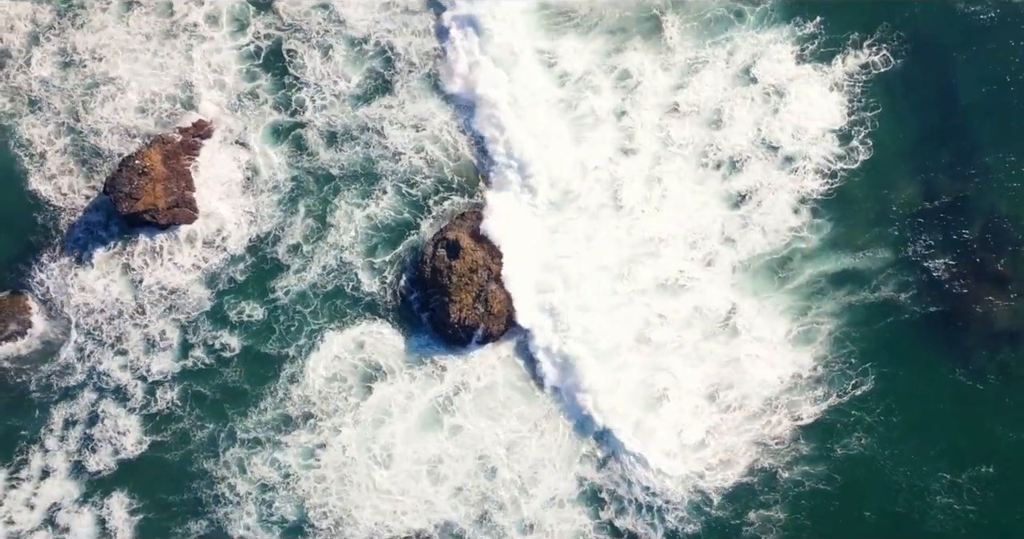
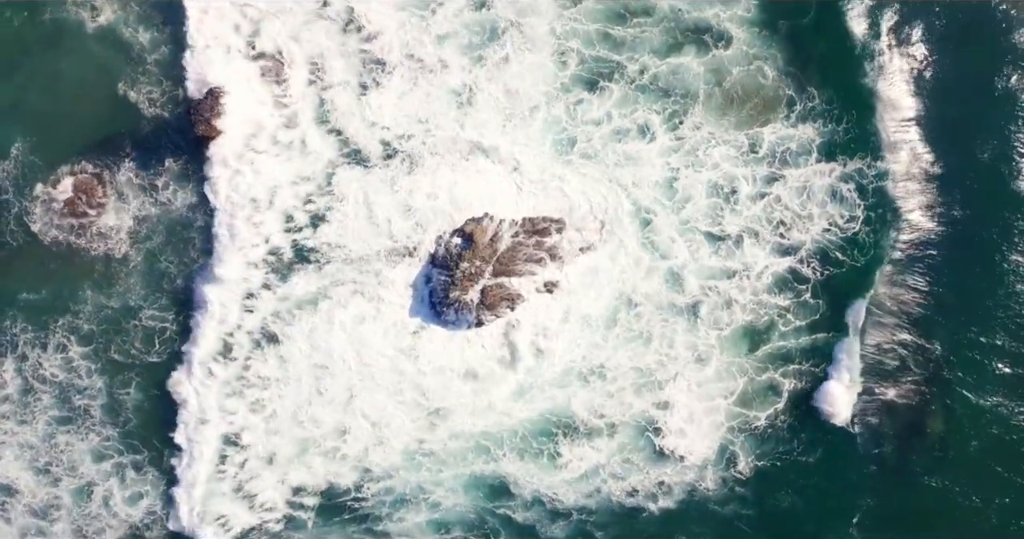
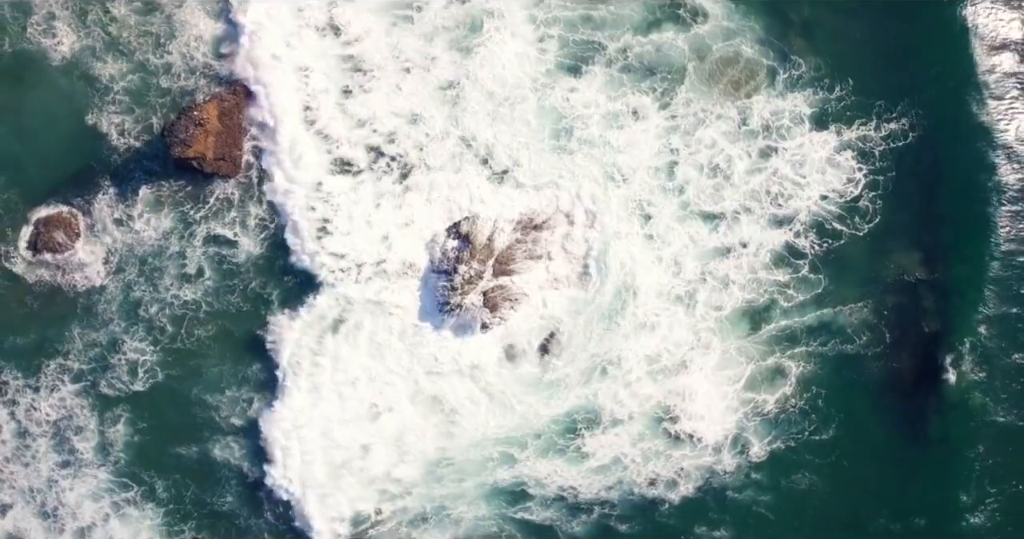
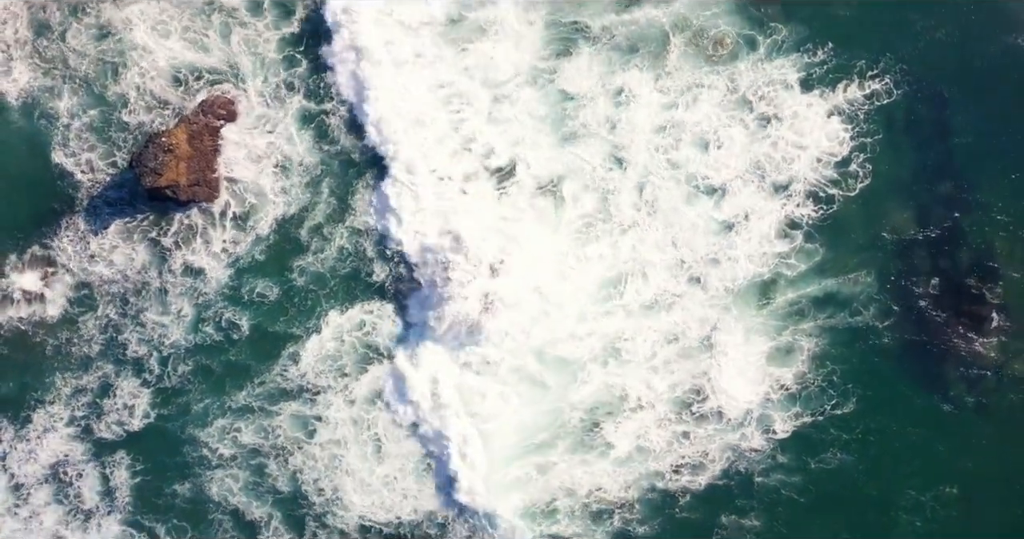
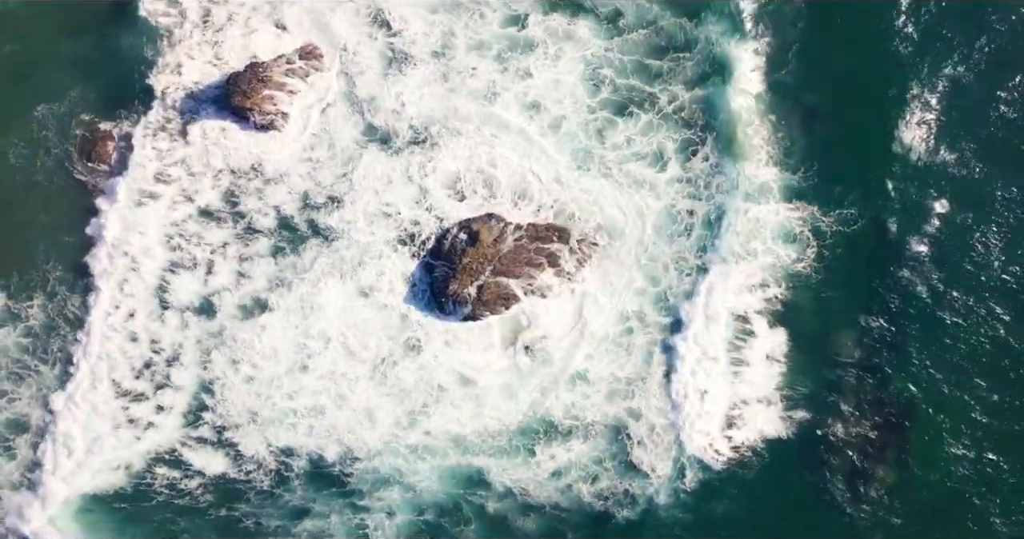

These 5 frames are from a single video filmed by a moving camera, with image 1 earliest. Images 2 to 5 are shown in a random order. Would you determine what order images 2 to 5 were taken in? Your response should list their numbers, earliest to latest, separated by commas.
4, 3, 2, 5
